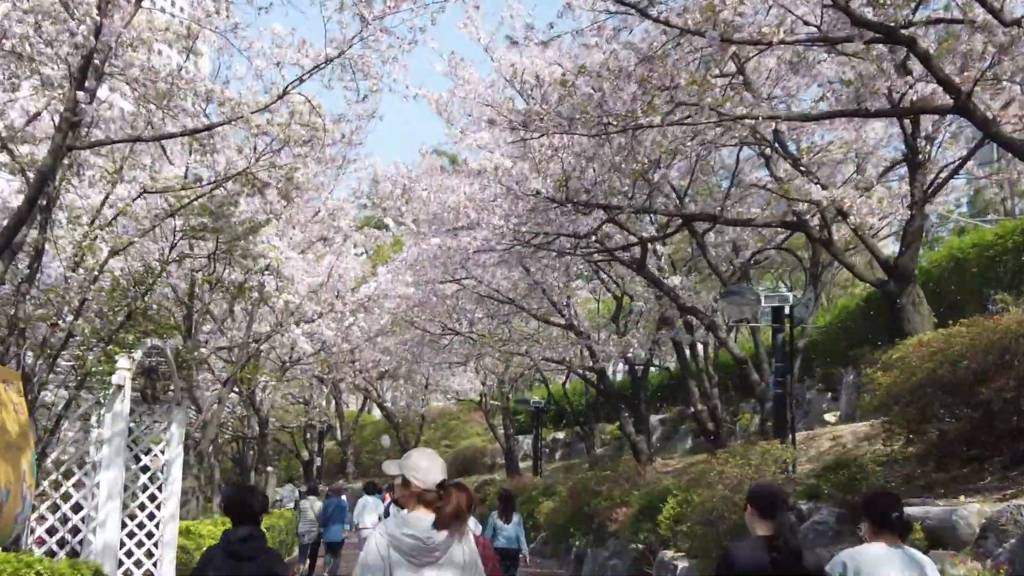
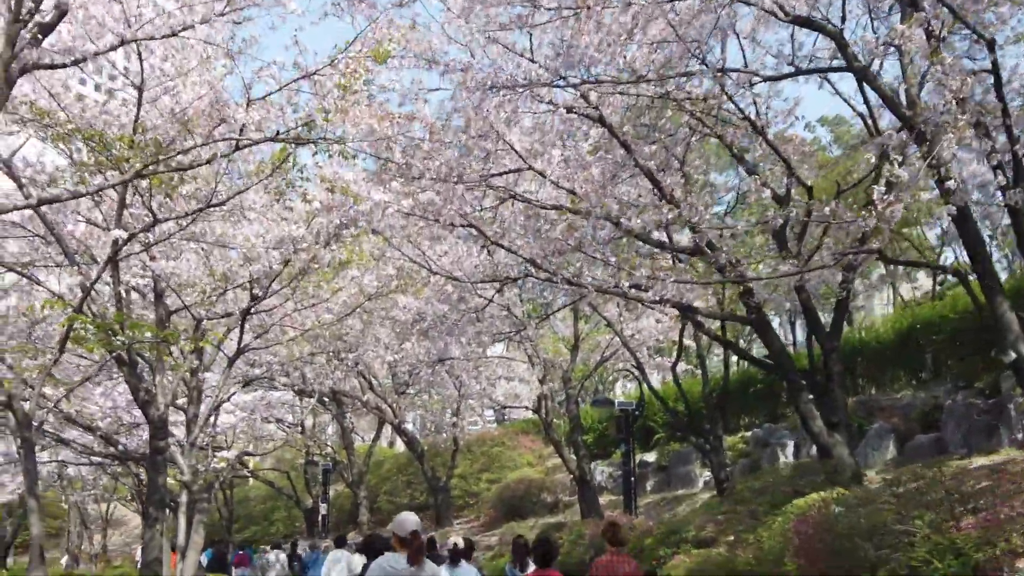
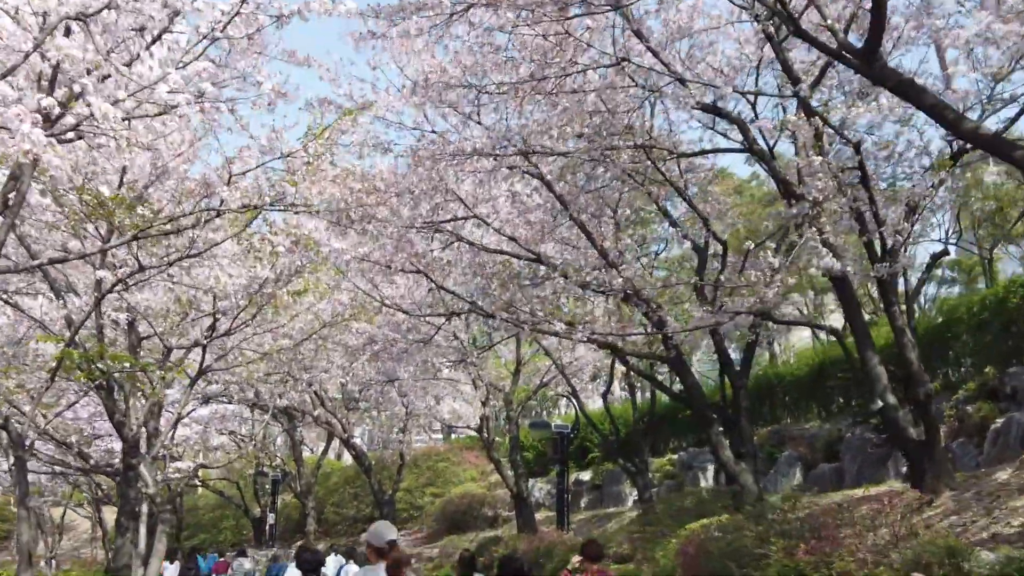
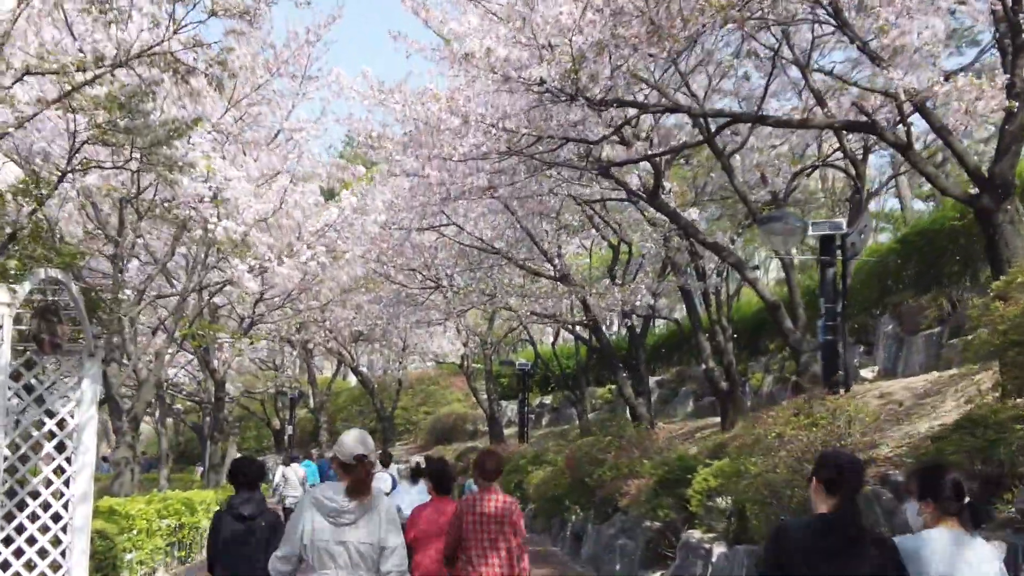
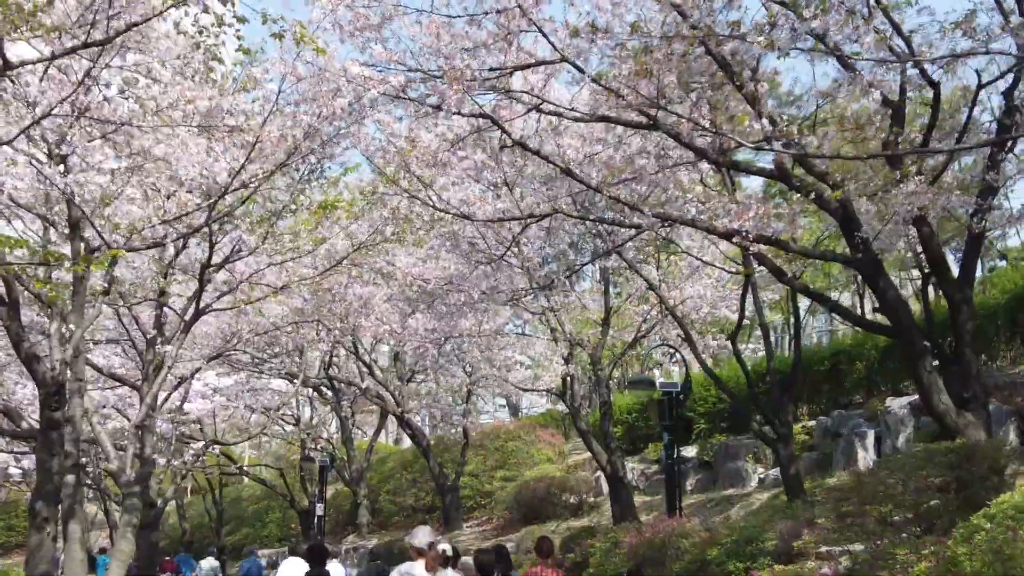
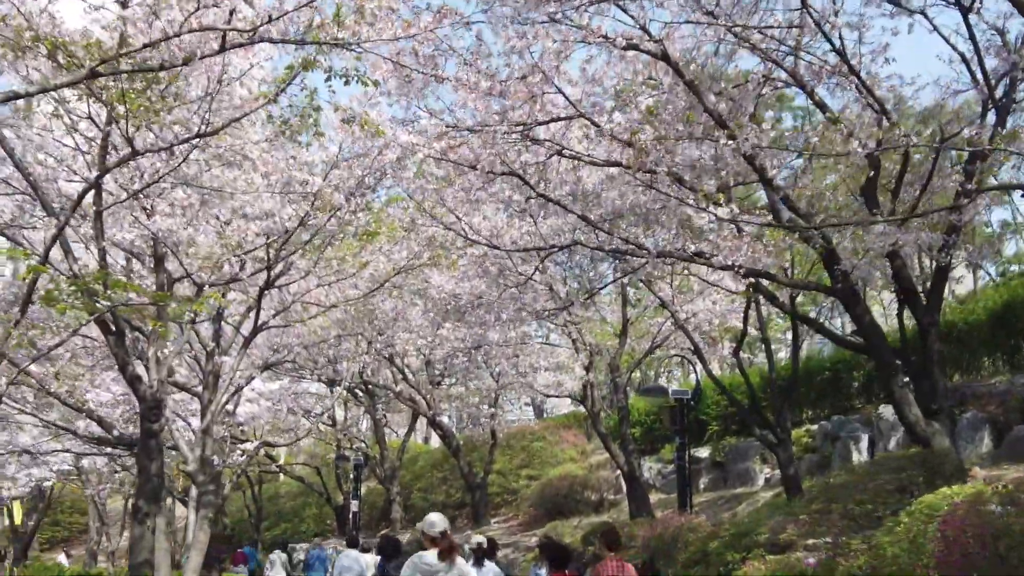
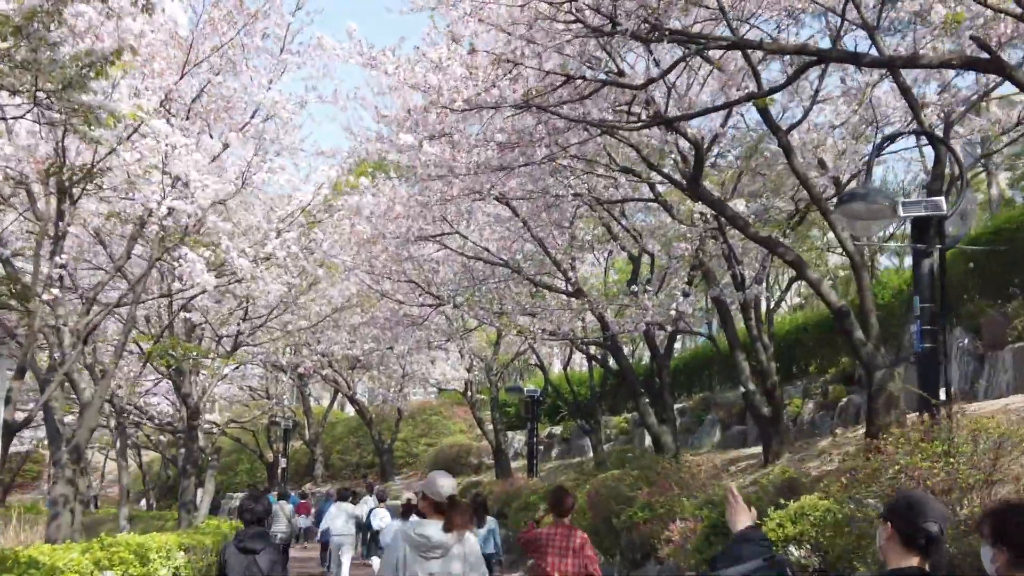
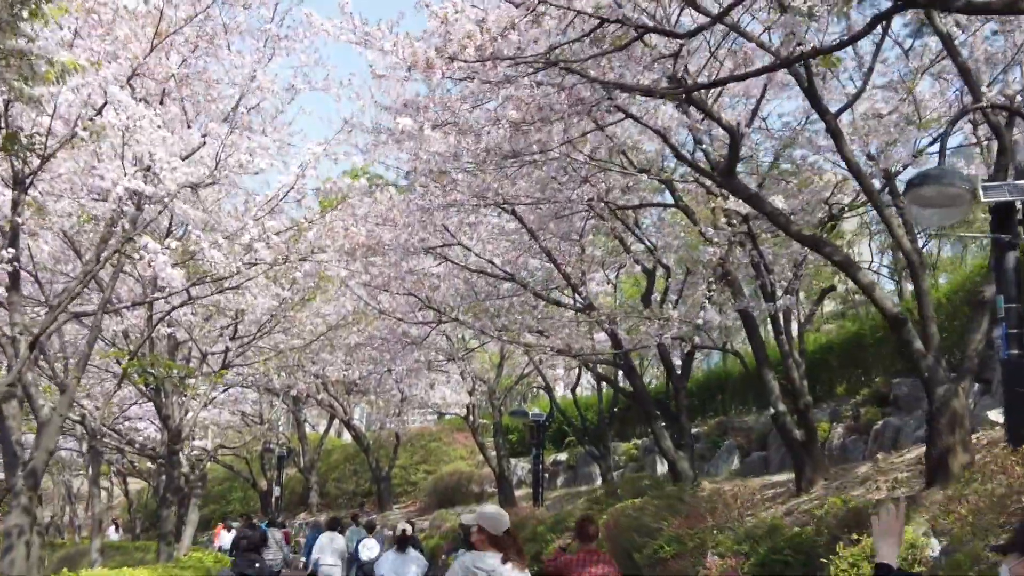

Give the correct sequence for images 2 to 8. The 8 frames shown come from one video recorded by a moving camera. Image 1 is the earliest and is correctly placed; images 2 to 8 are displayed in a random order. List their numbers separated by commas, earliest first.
4, 7, 8, 3, 2, 6, 5
